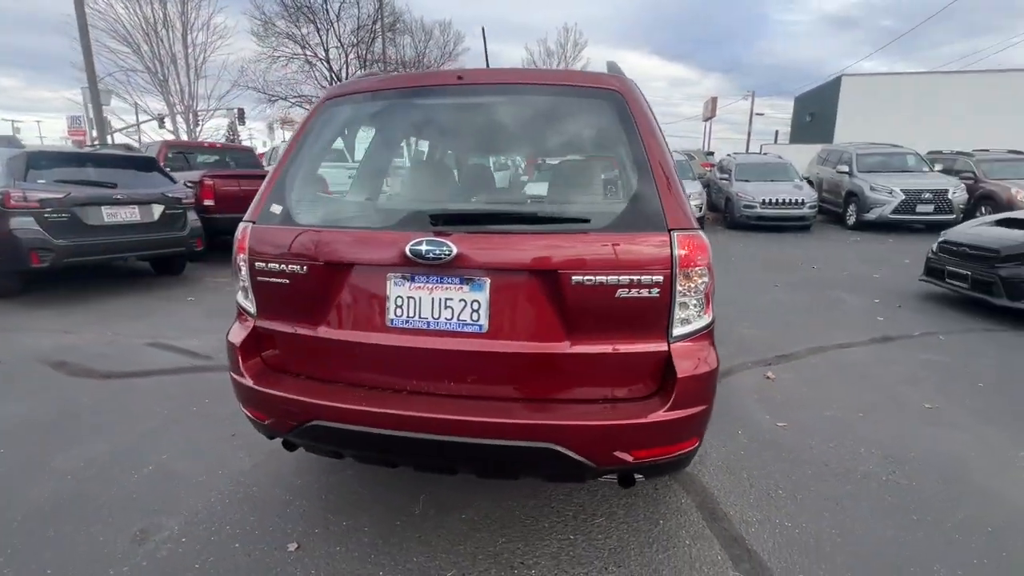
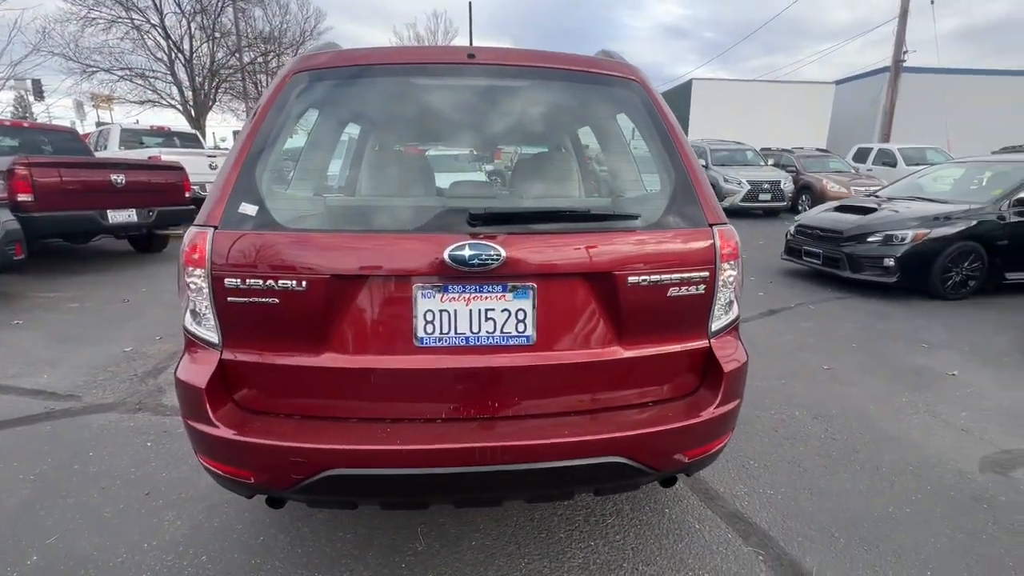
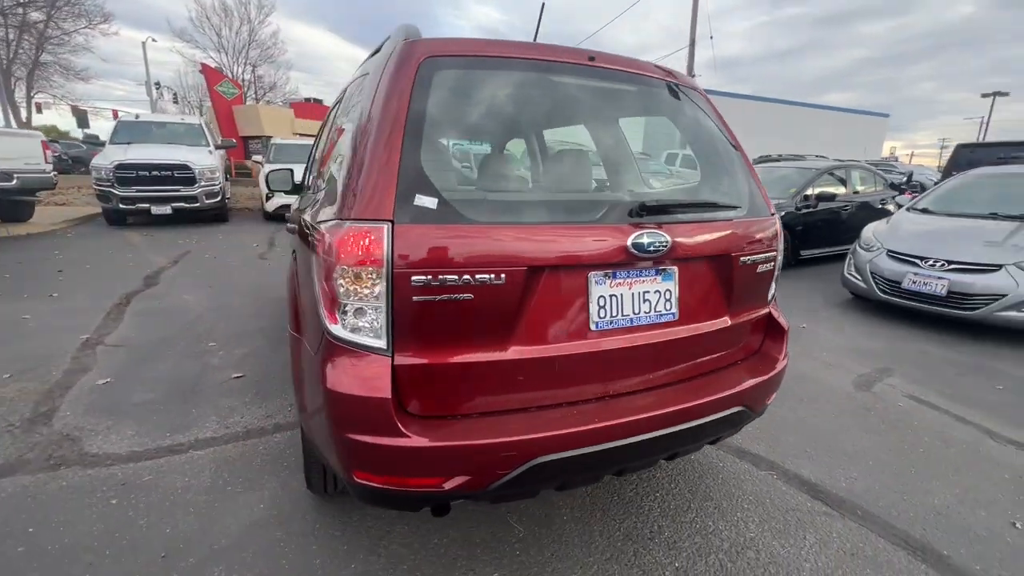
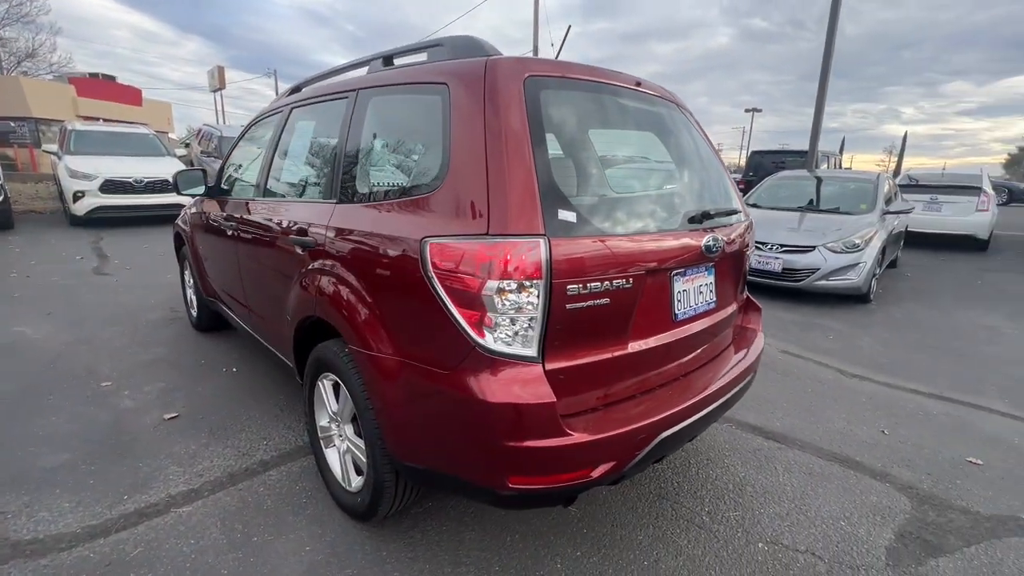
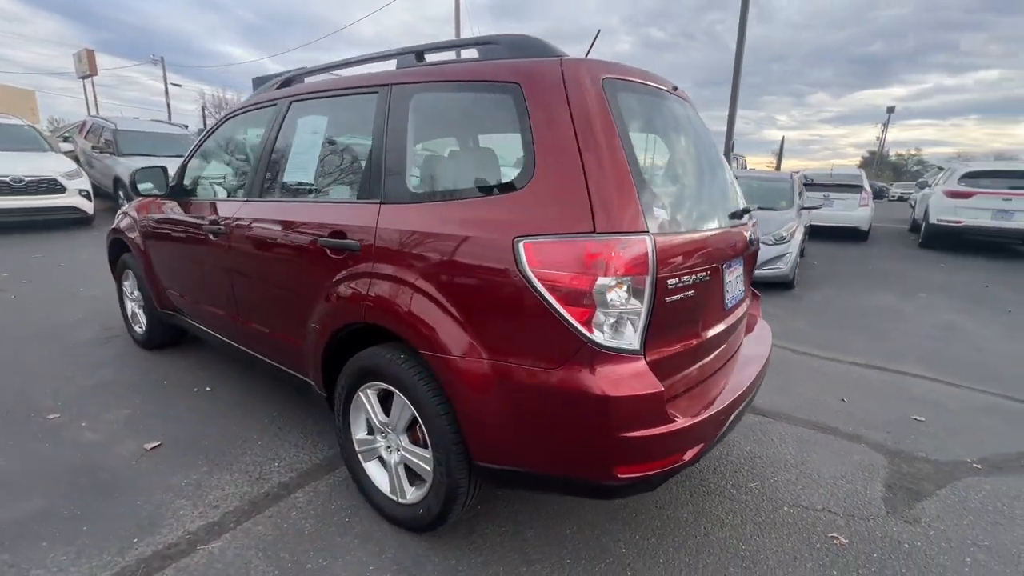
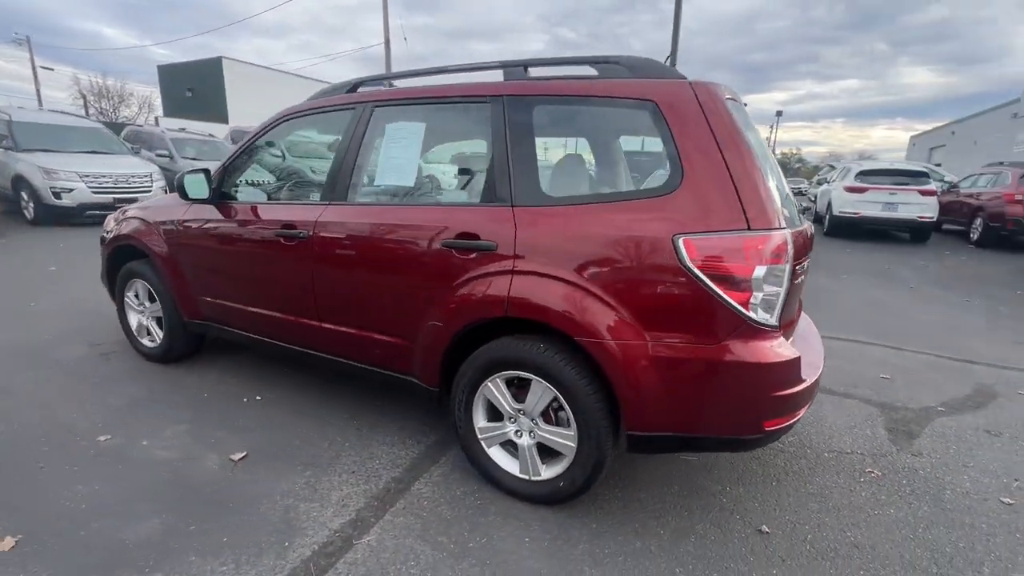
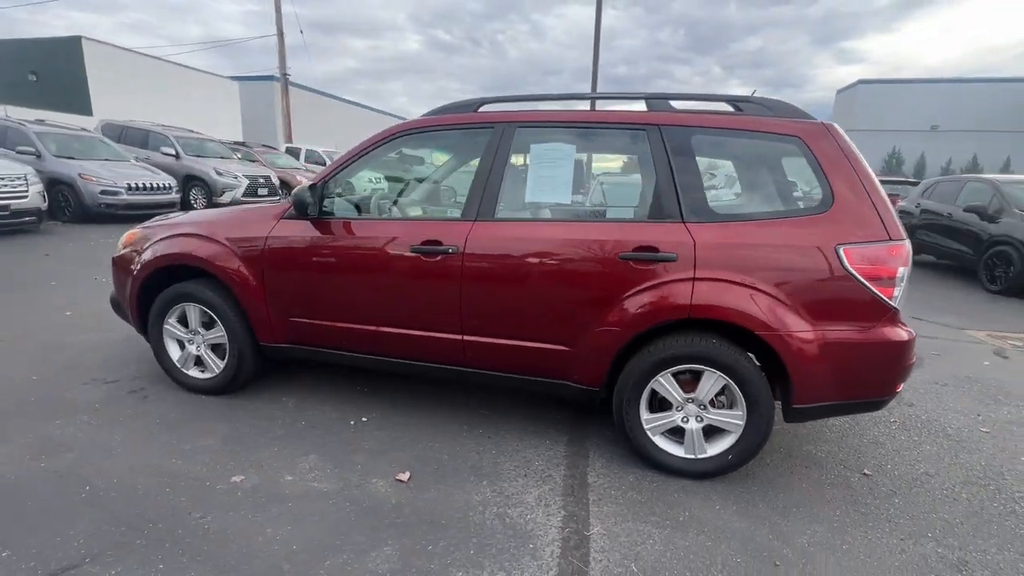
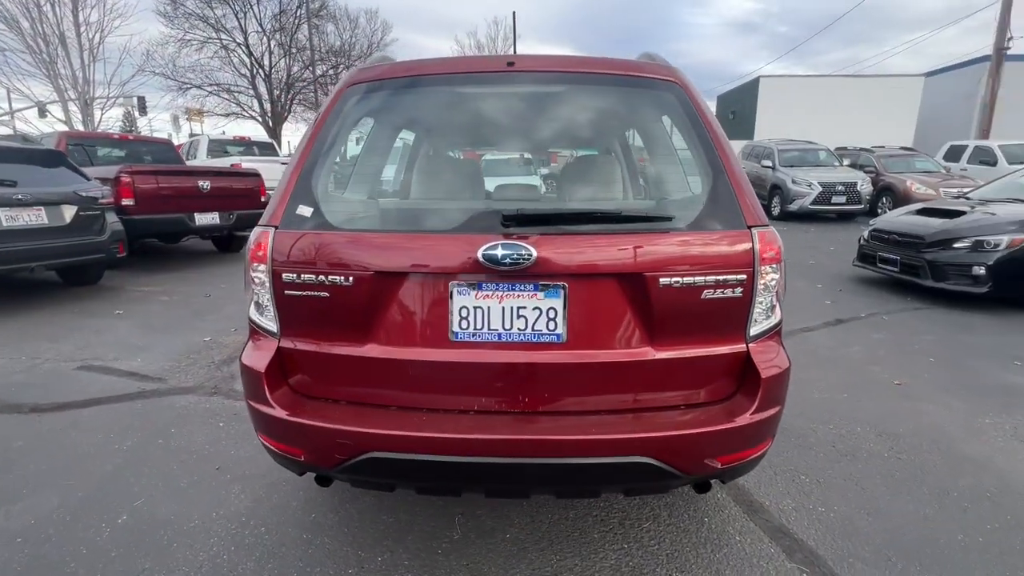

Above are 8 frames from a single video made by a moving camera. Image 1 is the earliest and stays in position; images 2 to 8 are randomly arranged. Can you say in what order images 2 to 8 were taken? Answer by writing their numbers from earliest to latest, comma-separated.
8, 2, 3, 4, 5, 6, 7
